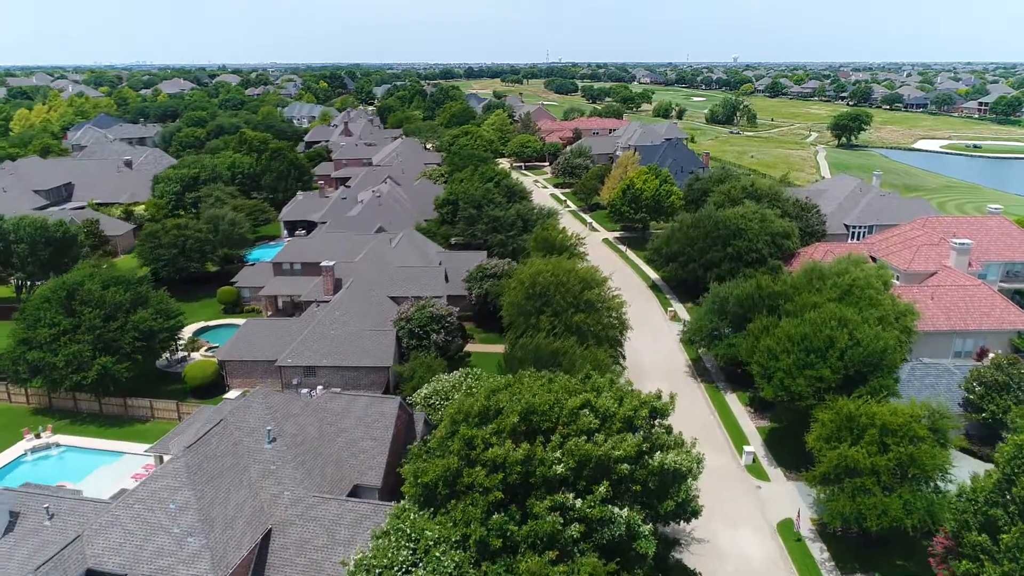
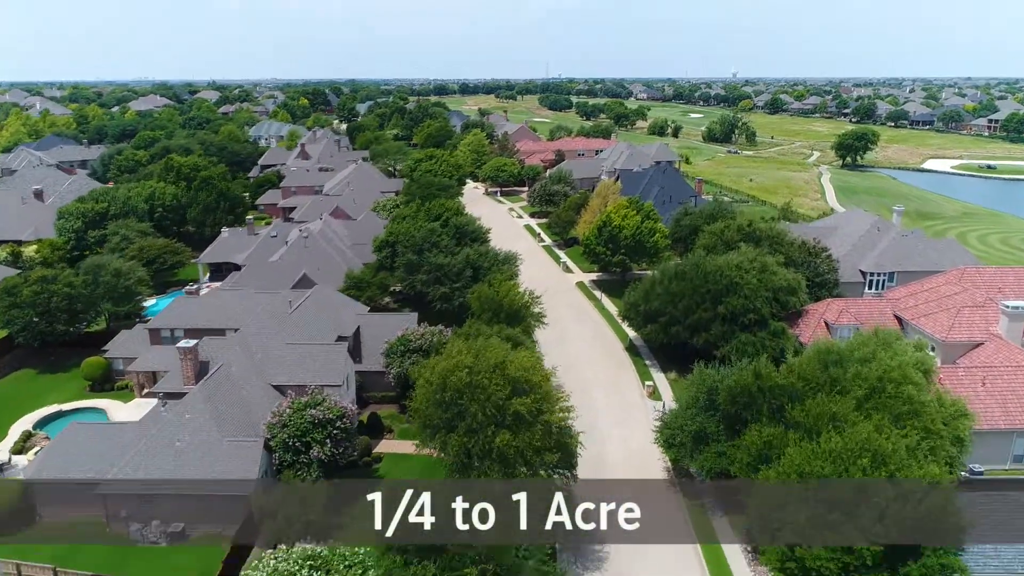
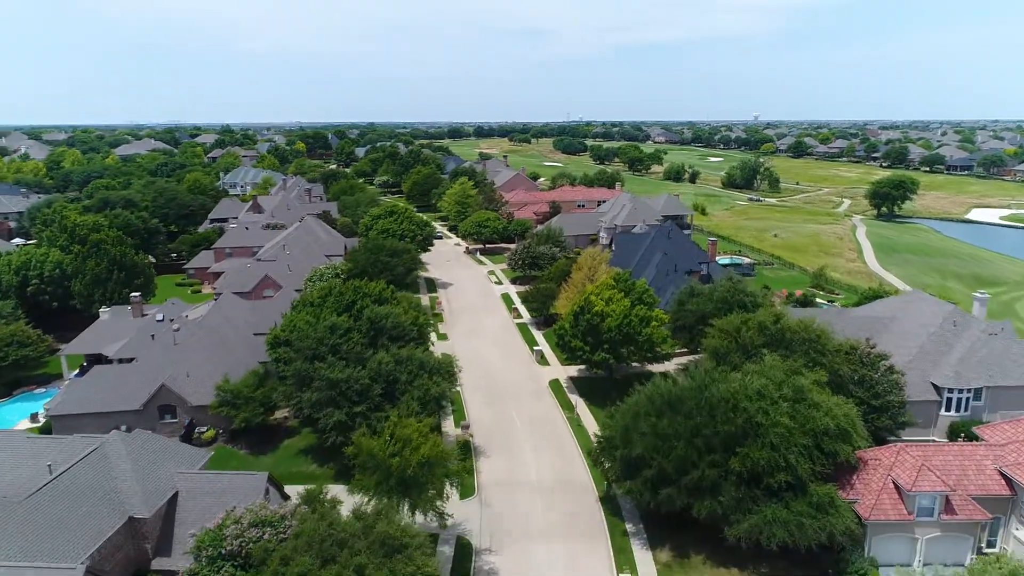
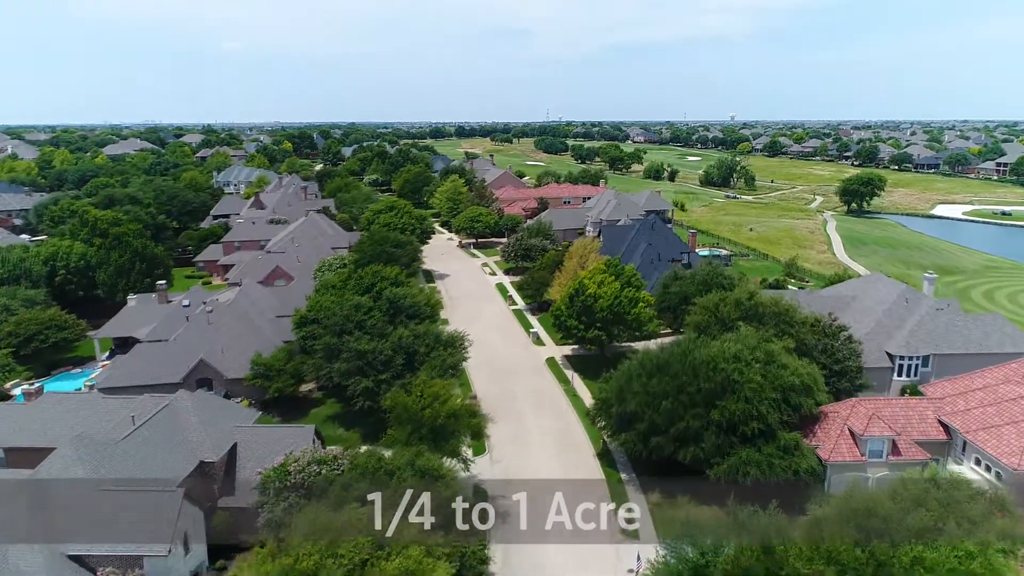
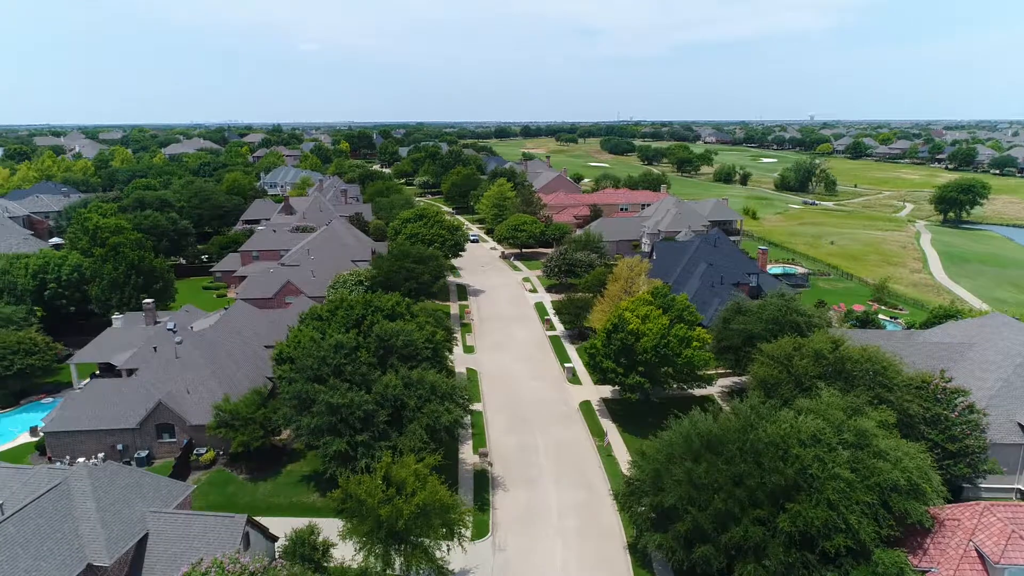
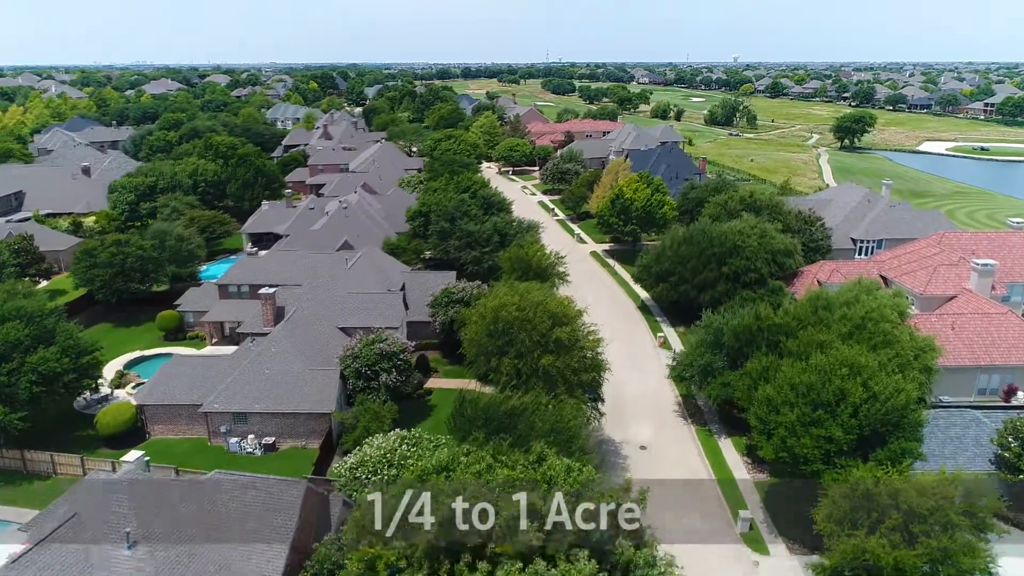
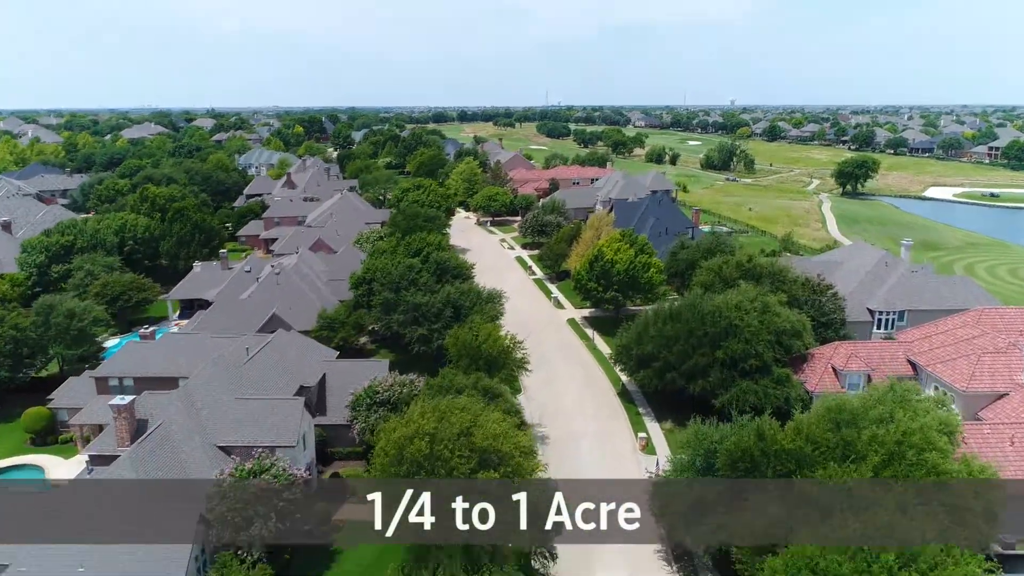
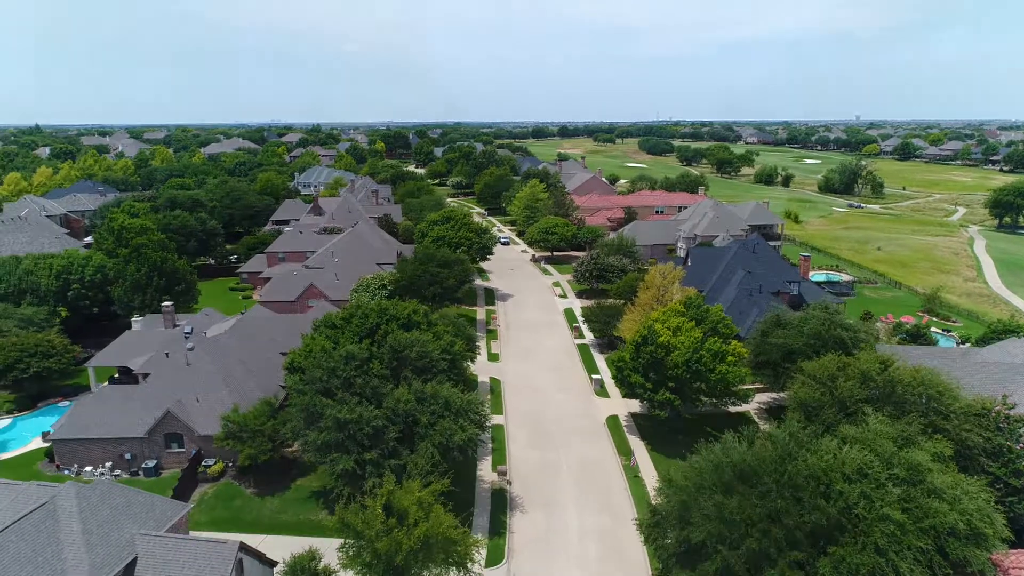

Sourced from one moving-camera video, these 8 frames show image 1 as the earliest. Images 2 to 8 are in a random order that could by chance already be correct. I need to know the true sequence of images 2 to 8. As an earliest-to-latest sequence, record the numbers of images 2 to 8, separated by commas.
6, 2, 7, 4, 3, 5, 8
